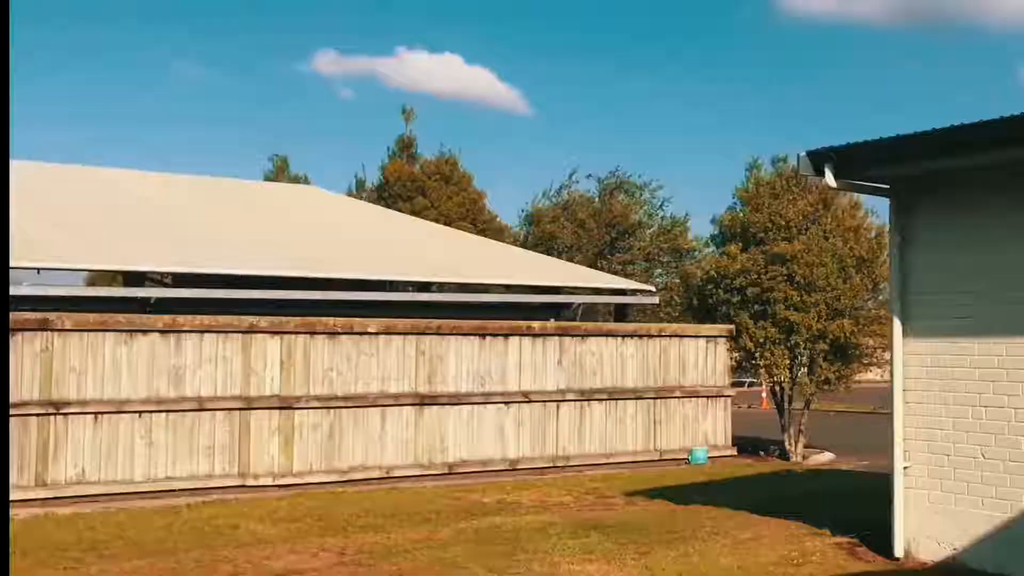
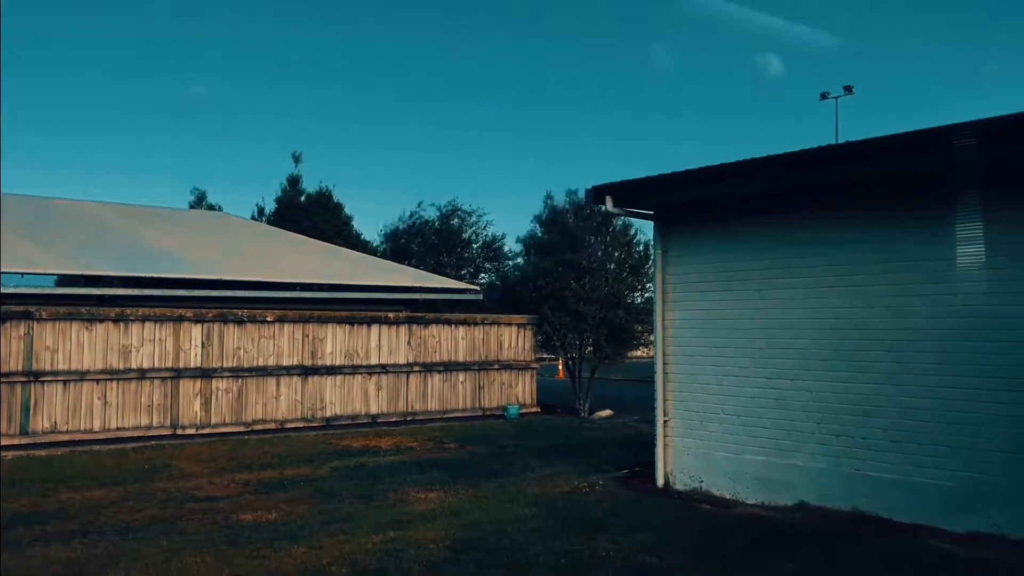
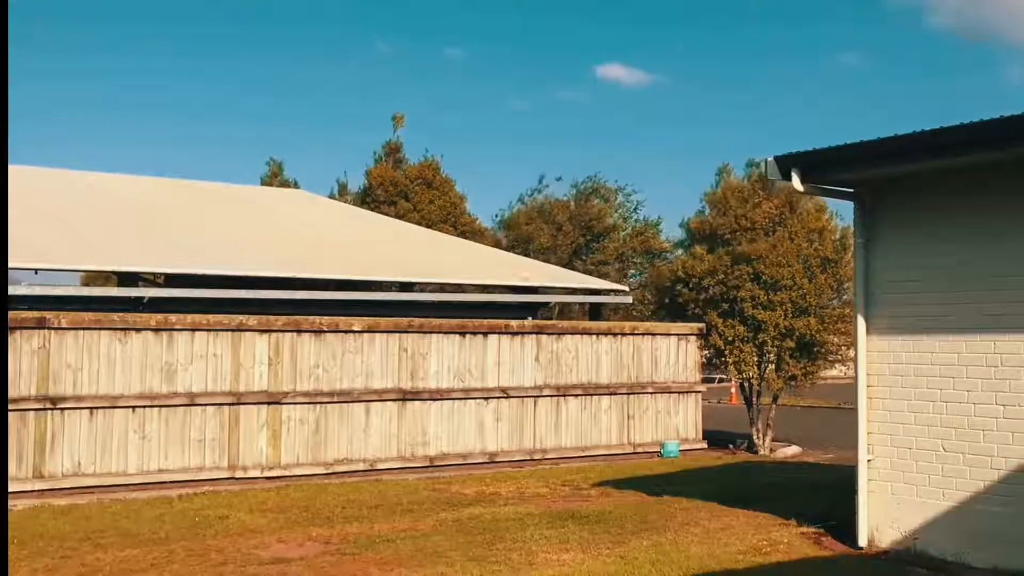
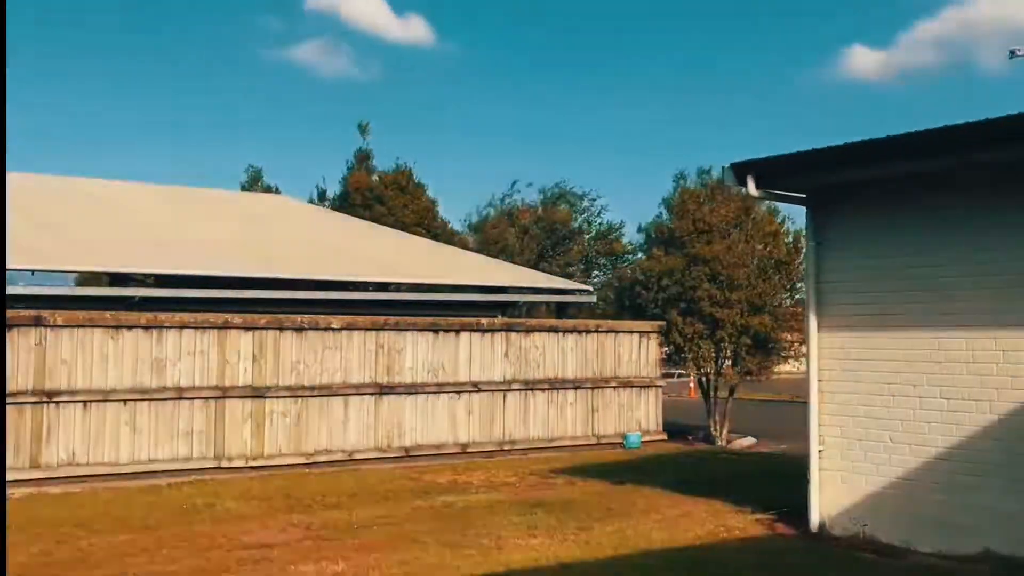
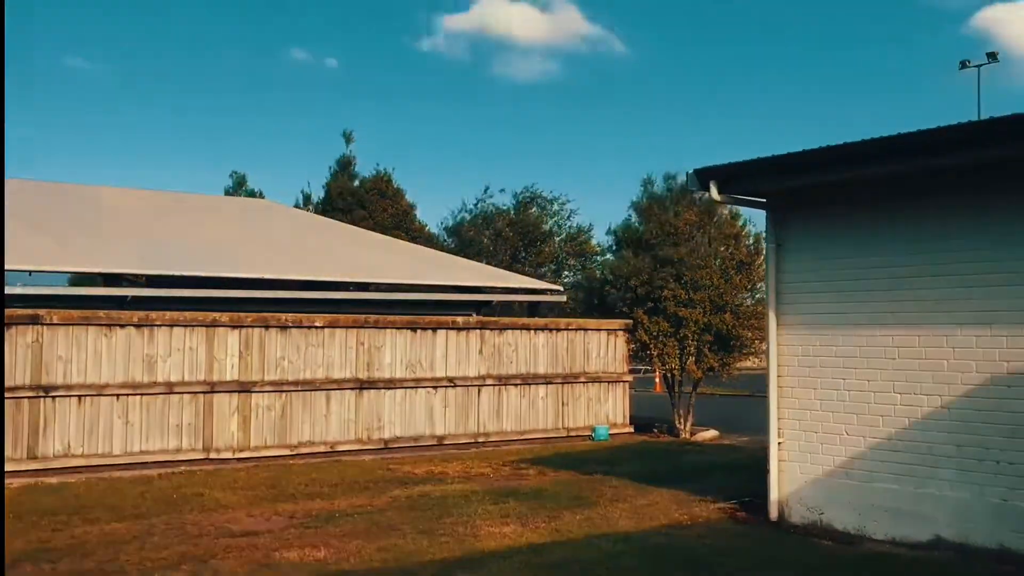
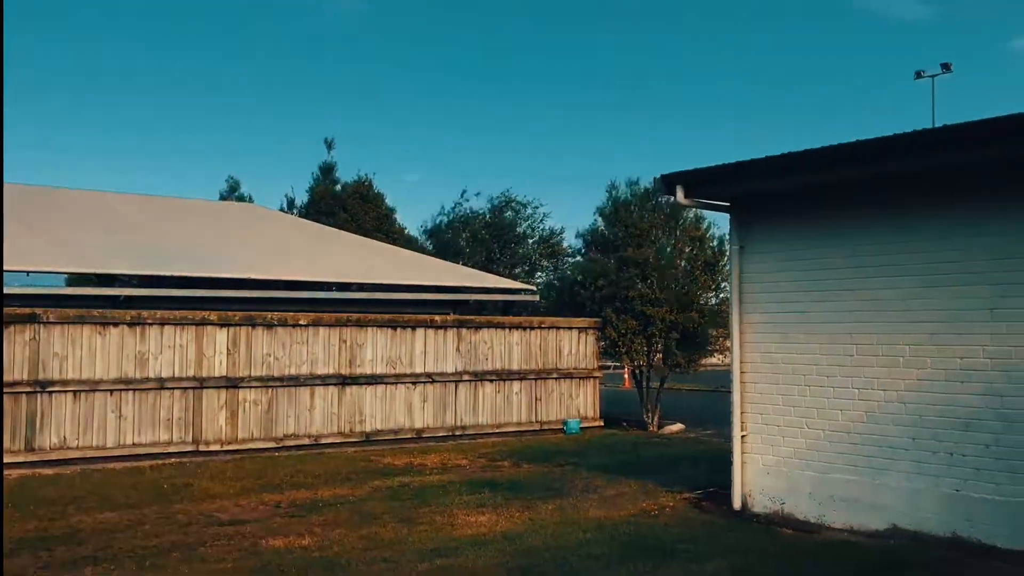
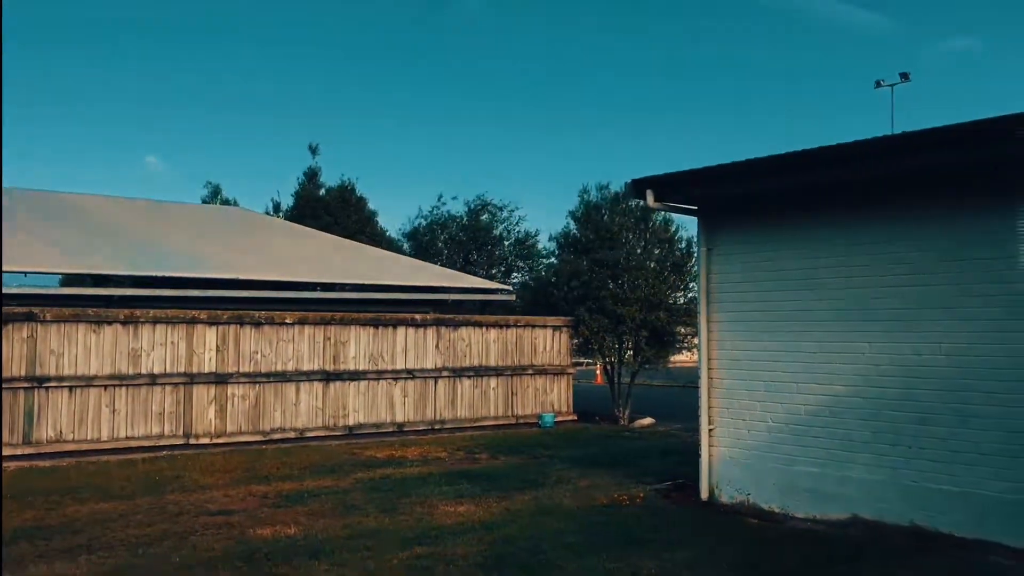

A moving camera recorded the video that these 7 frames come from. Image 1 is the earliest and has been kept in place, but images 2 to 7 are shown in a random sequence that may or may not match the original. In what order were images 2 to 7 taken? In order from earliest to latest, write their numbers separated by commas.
3, 4, 5, 6, 7, 2
